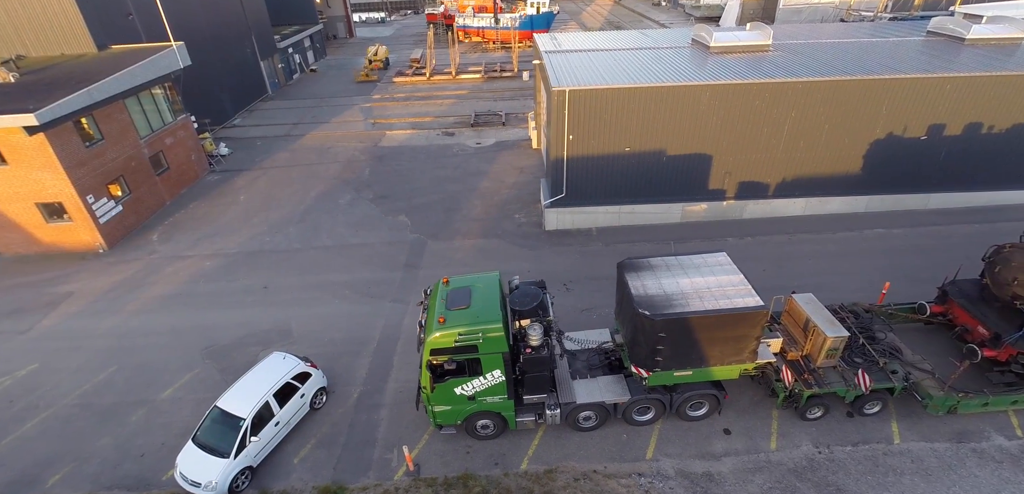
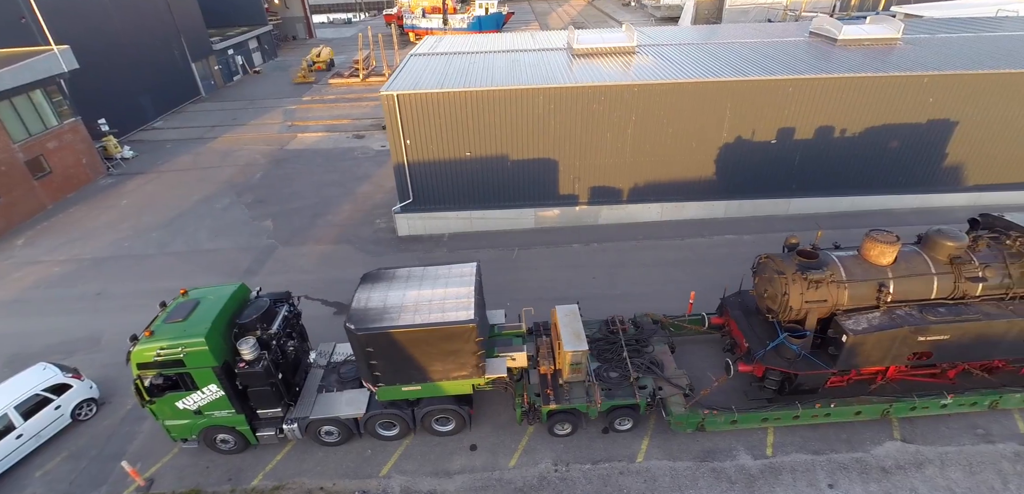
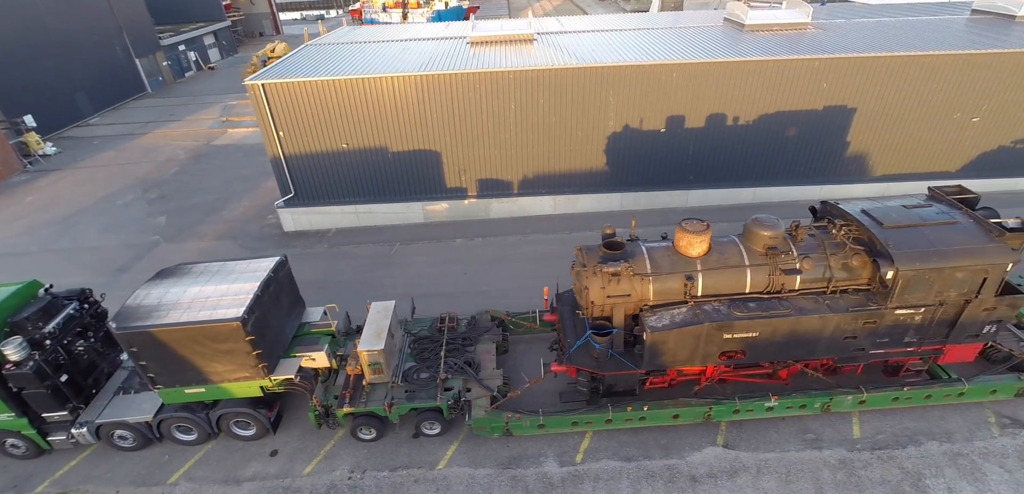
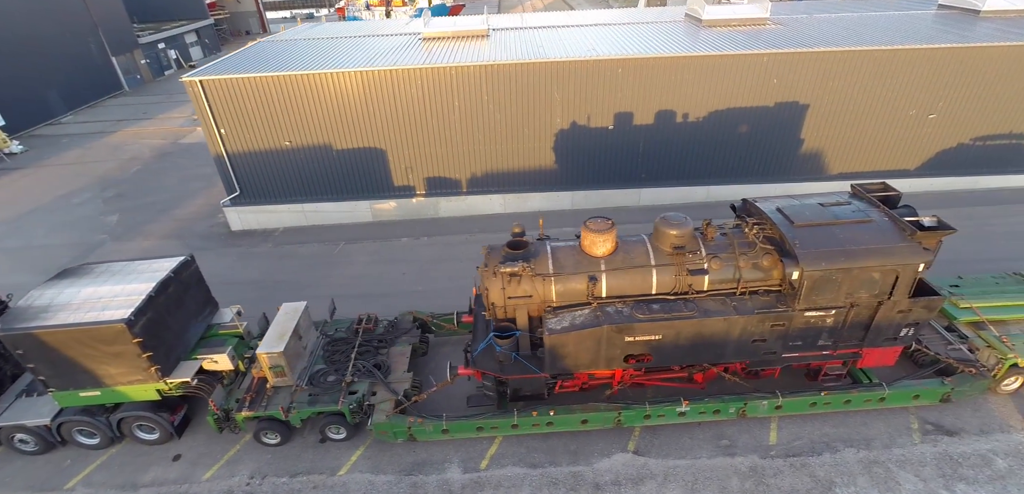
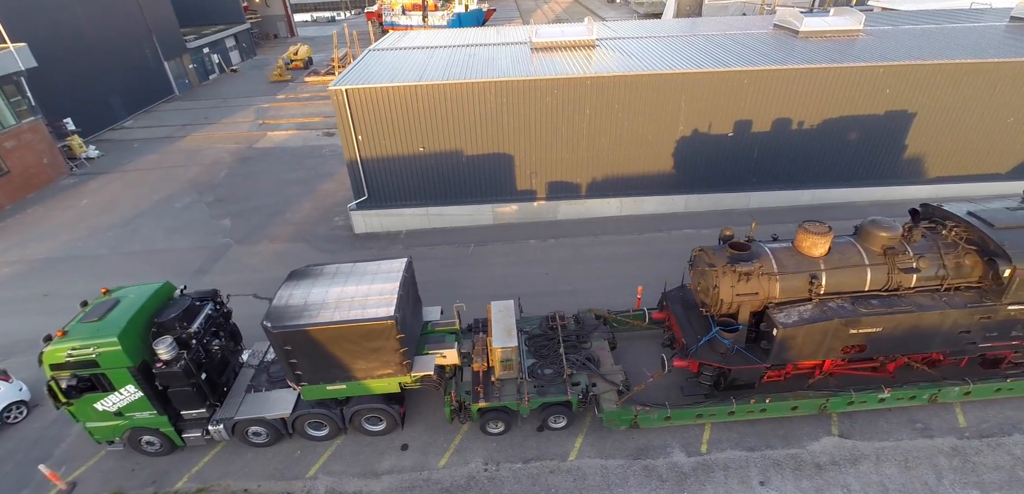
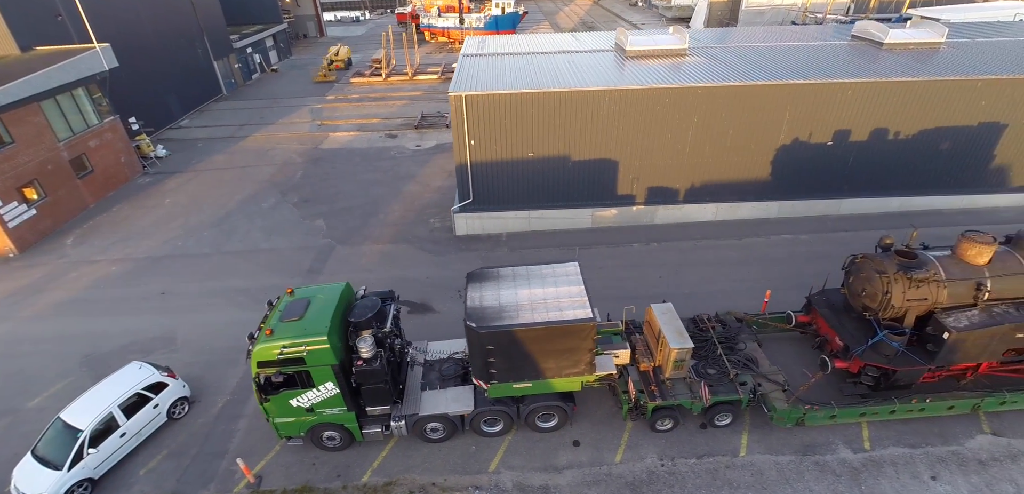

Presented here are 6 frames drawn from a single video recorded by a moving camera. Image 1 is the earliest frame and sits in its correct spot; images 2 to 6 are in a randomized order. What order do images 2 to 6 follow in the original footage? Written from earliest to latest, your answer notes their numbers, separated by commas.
6, 2, 5, 3, 4
